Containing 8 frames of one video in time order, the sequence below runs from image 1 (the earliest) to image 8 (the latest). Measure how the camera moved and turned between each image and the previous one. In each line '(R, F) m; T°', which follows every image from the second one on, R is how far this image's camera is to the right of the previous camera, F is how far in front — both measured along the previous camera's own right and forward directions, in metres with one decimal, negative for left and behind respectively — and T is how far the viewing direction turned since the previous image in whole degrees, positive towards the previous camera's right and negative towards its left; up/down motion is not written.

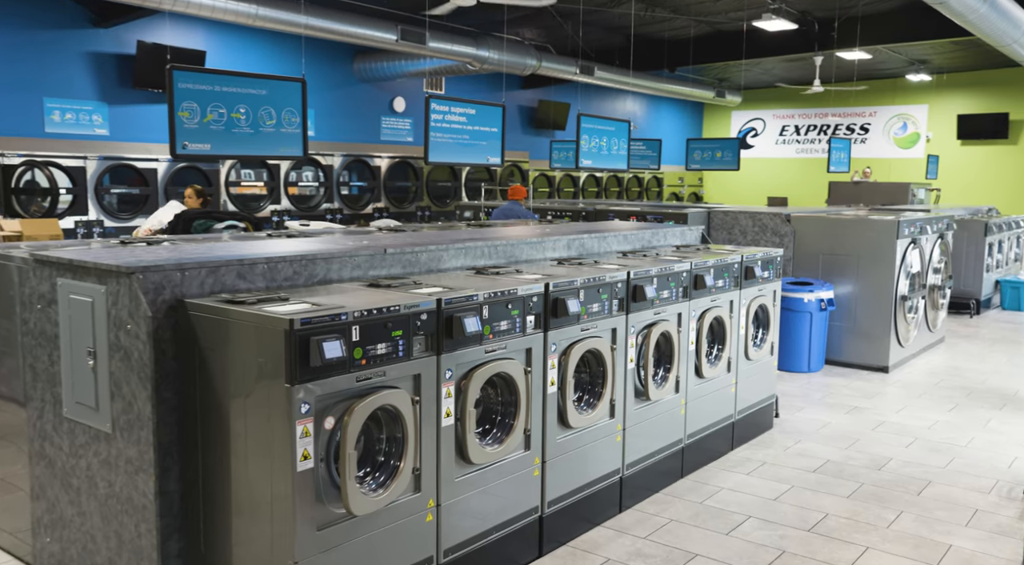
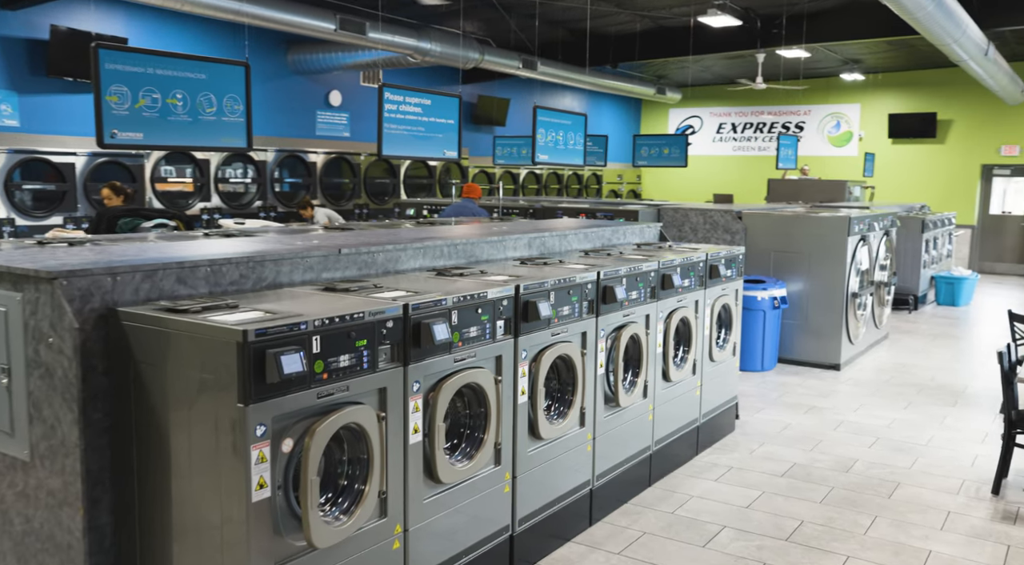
(-0.2, +0.3) m; +5°
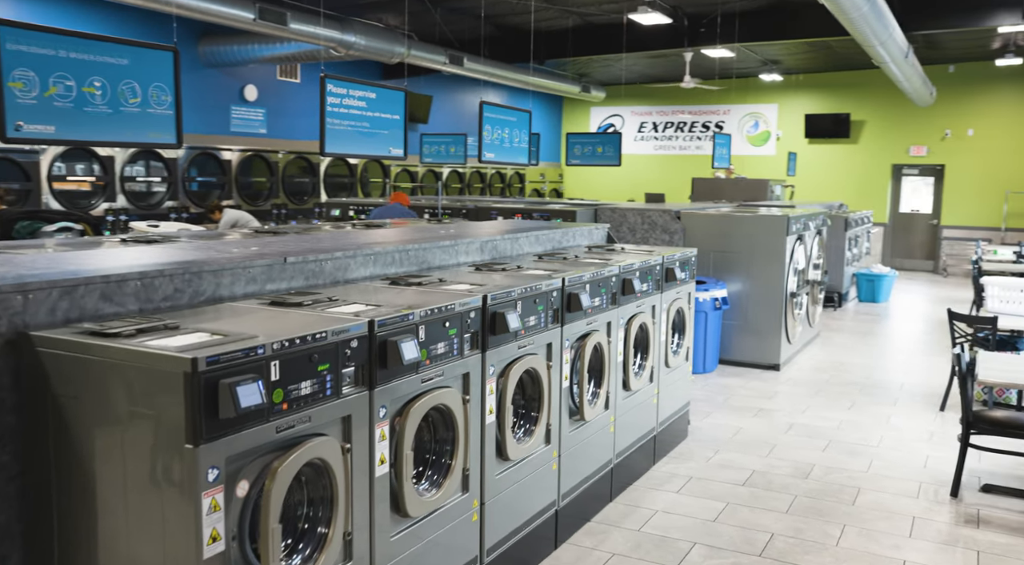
(-0.2, +0.3) m; +6°
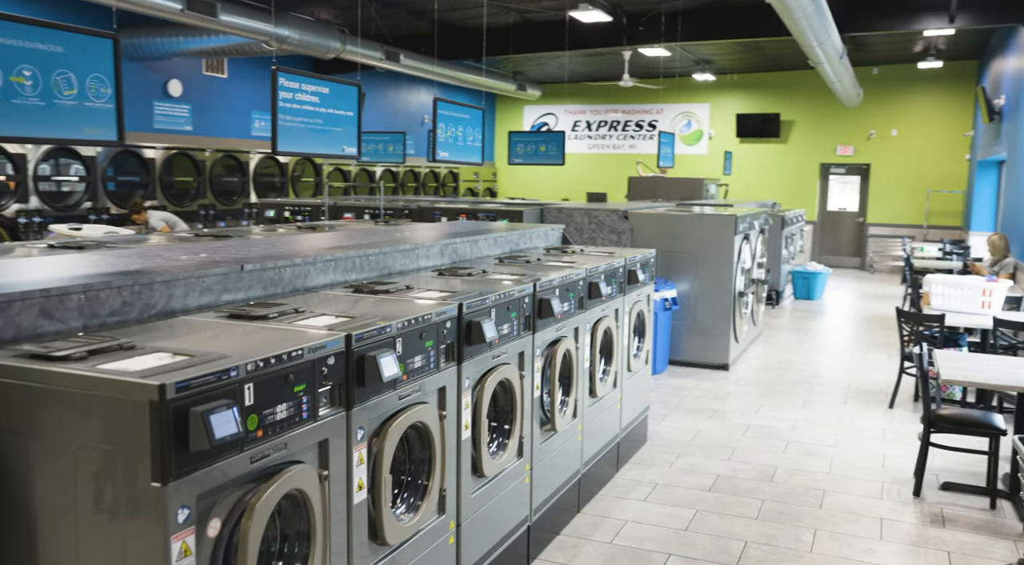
(-0.2, +0.2) m; +5°
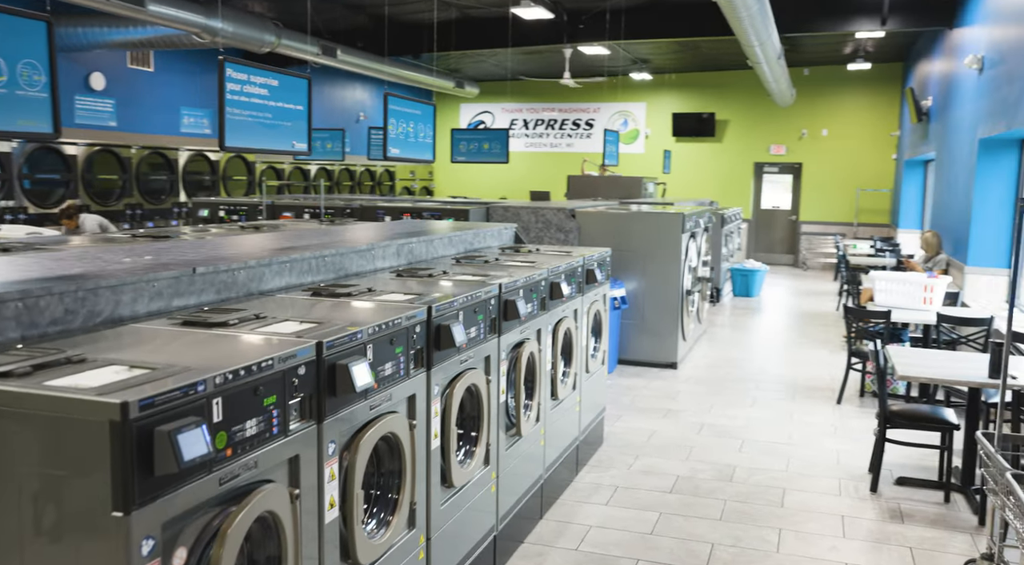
(-0.1, +0.1) m; +5°
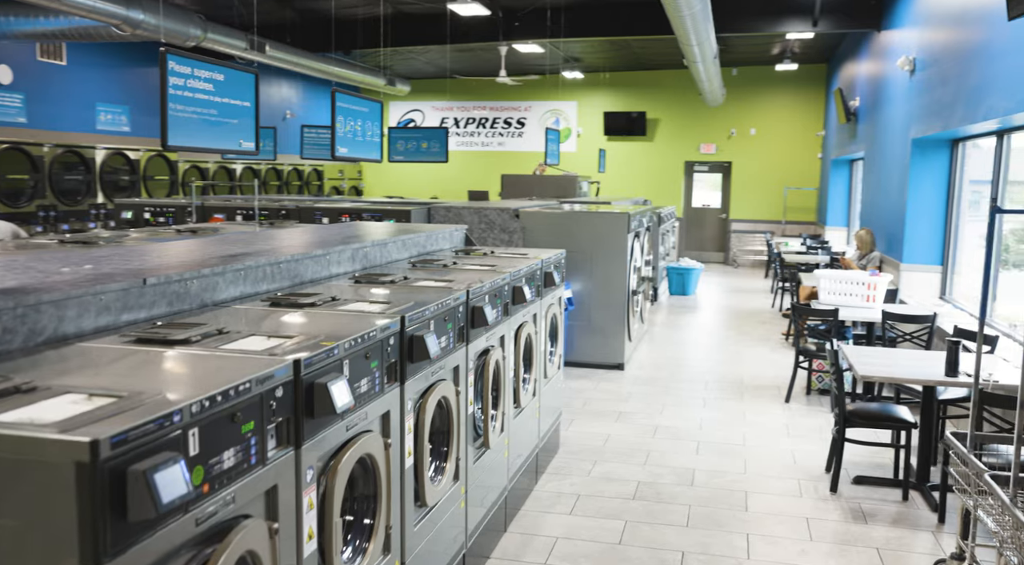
(-0.2, +0.2) m; +5°
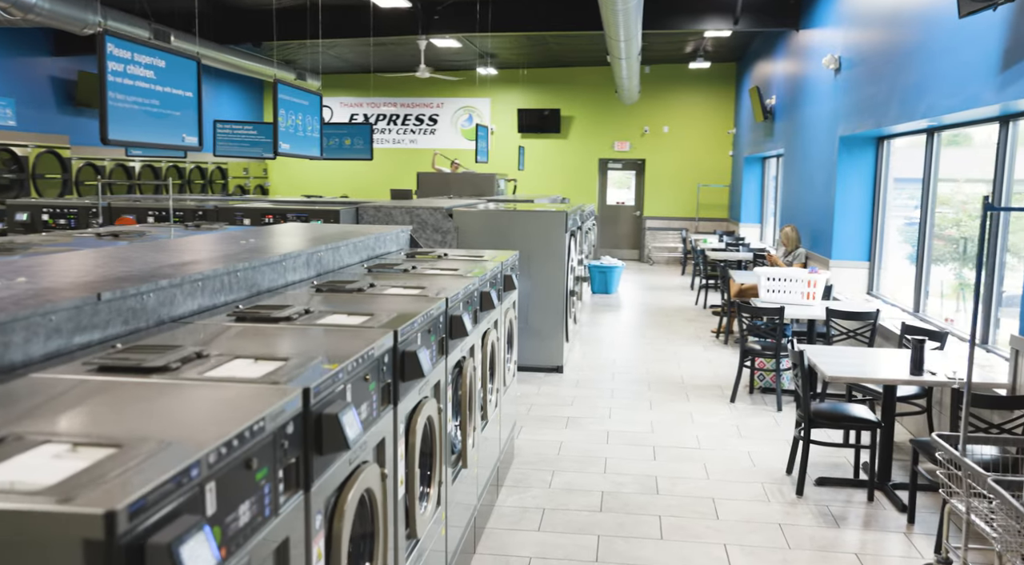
(-0.3, +0.2) m; +7°
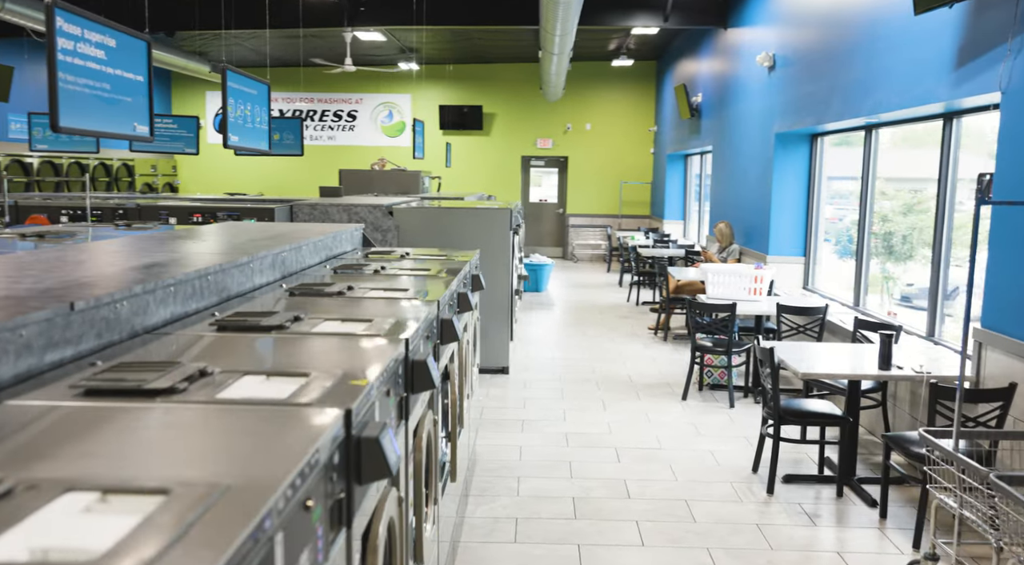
(-0.3, +0.2) m; +6°
